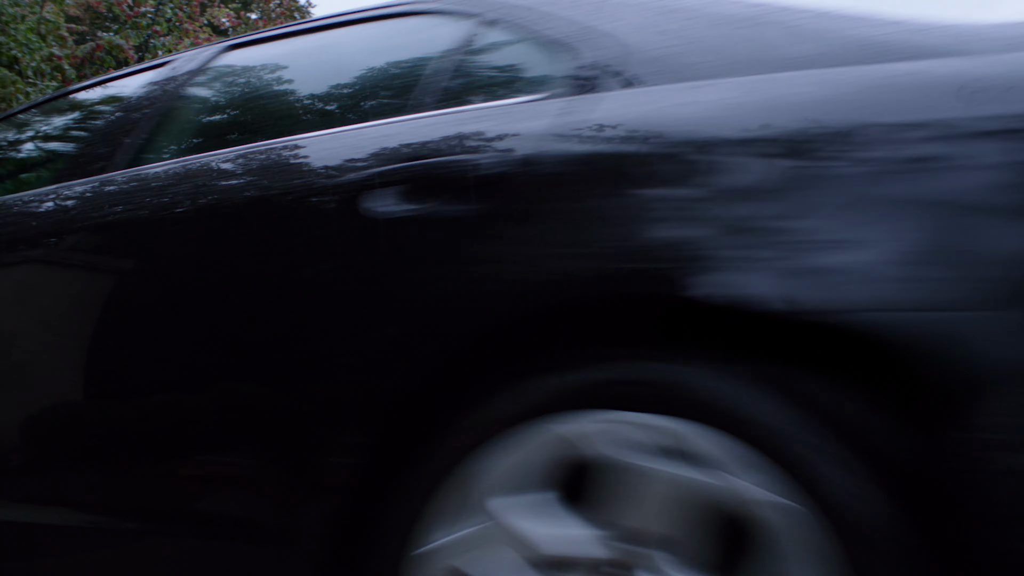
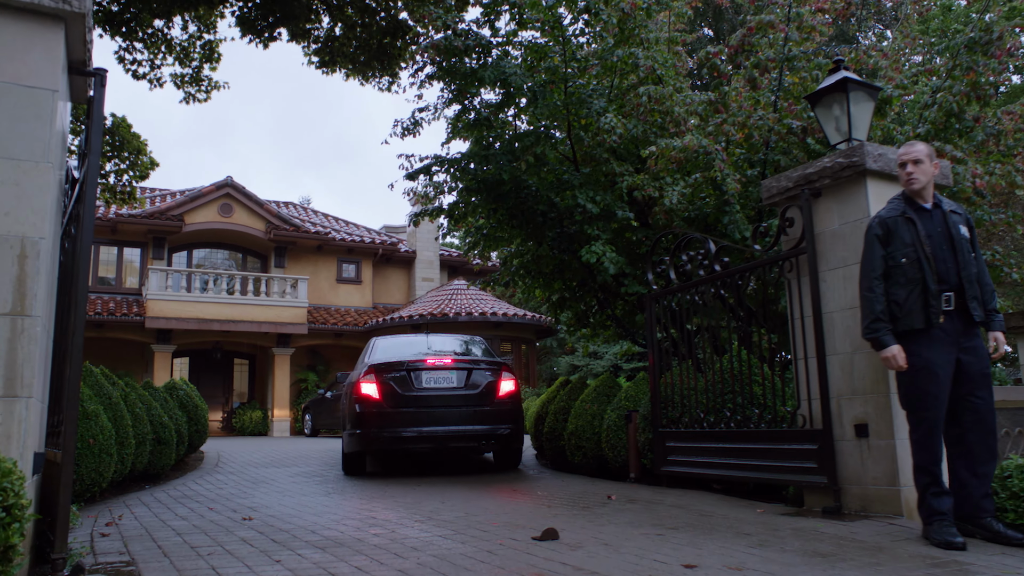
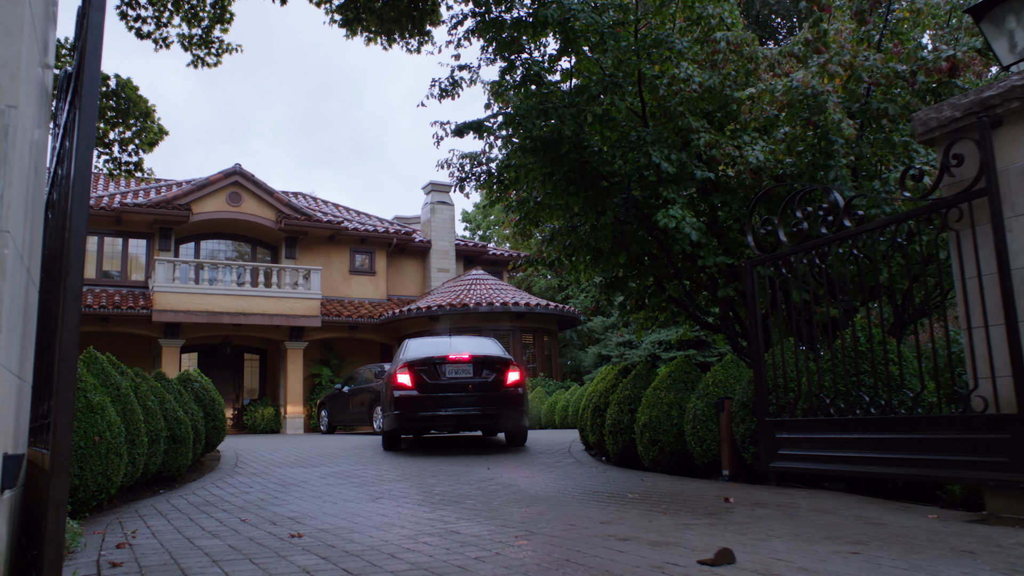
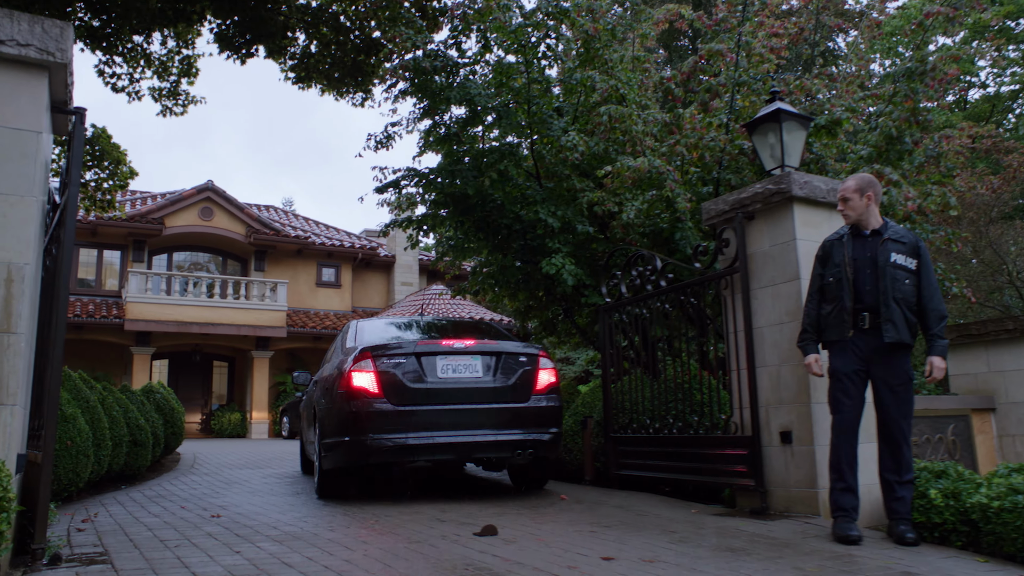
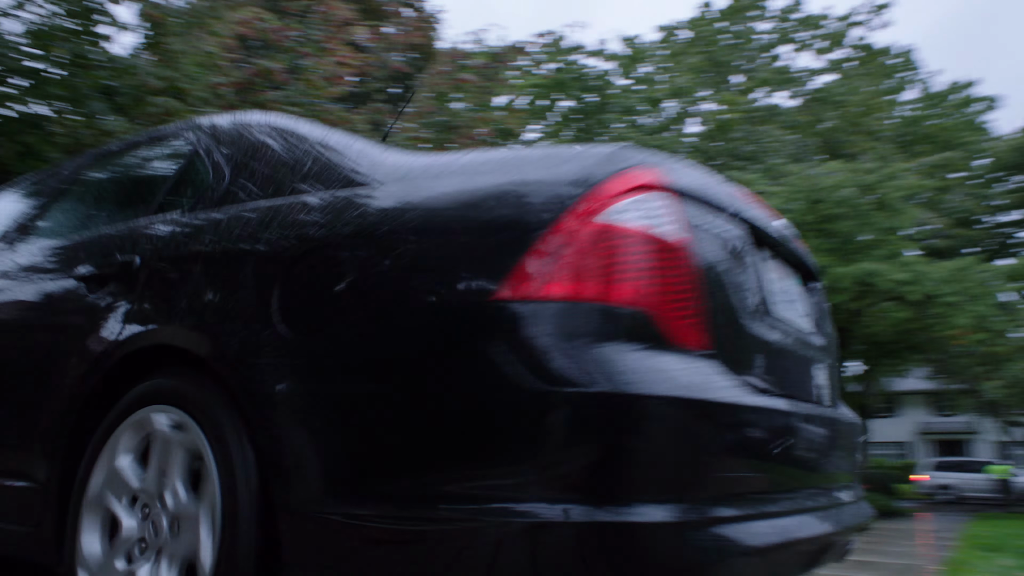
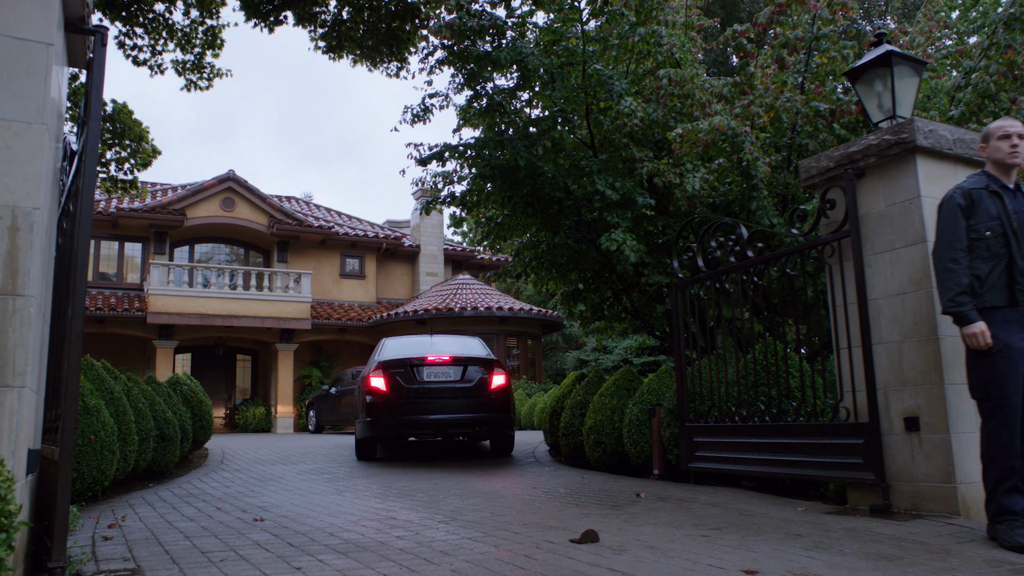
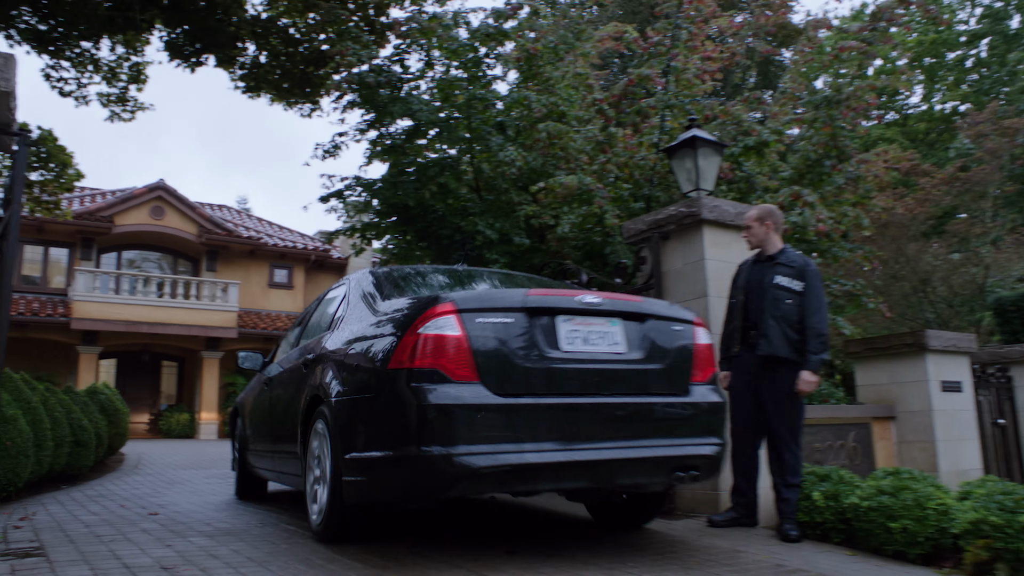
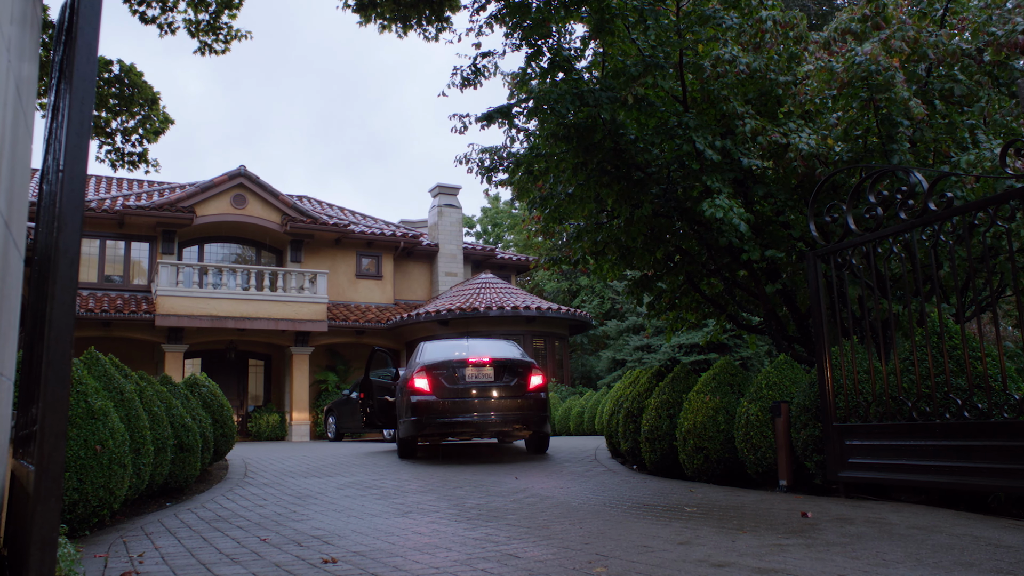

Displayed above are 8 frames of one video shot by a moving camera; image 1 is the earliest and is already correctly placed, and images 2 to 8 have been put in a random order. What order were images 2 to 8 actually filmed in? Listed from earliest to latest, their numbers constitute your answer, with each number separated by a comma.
5, 7, 4, 2, 6, 3, 8
